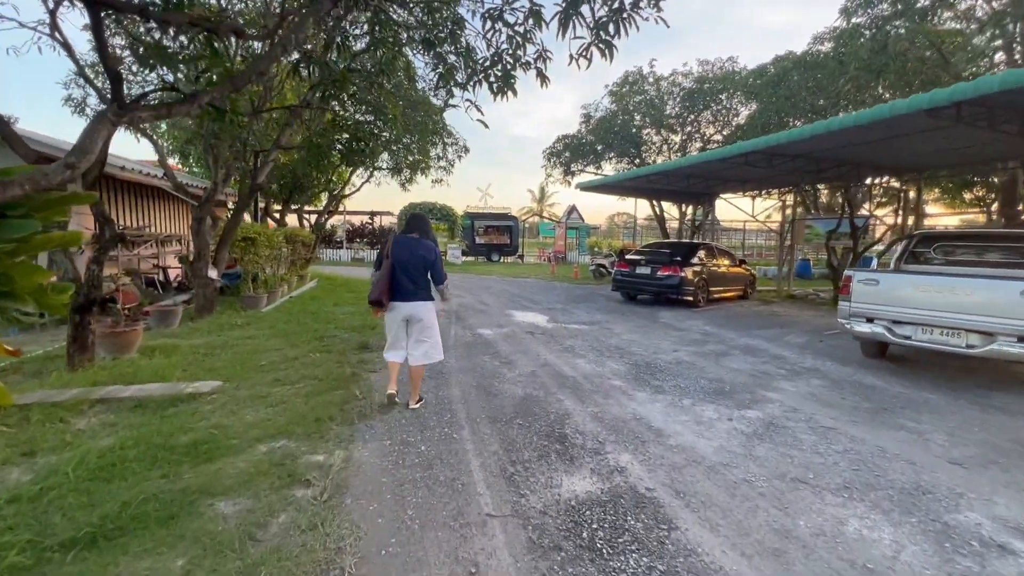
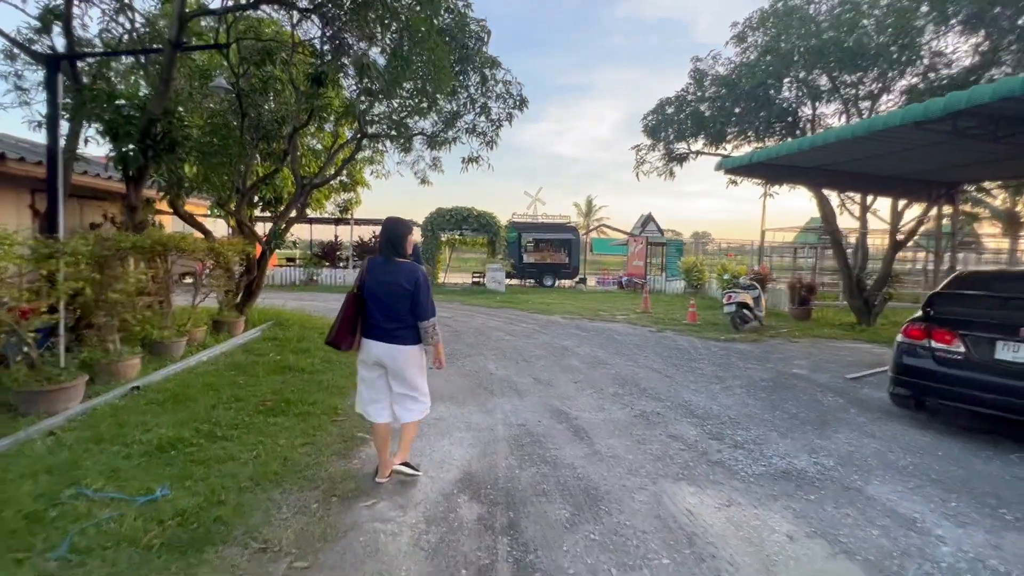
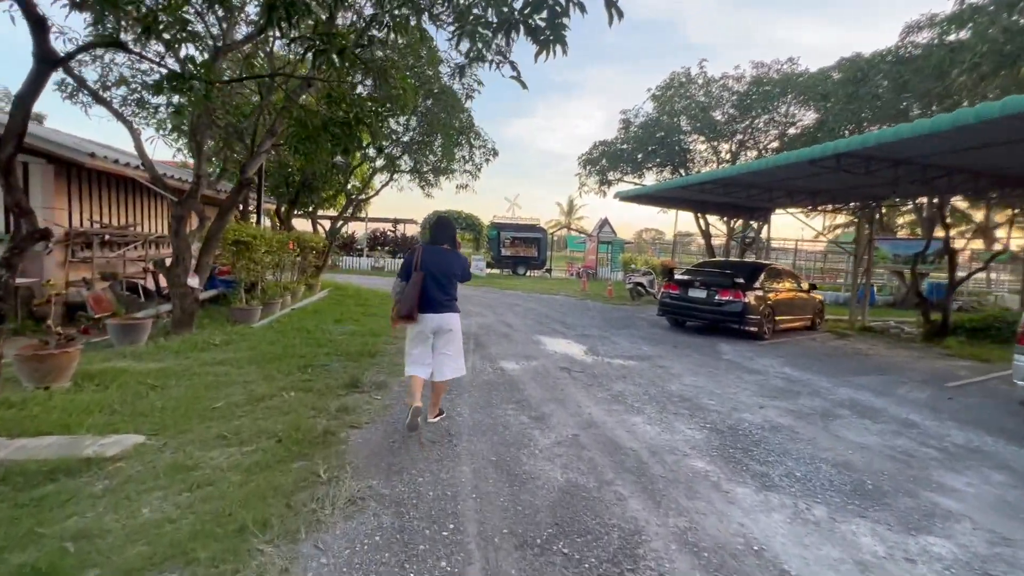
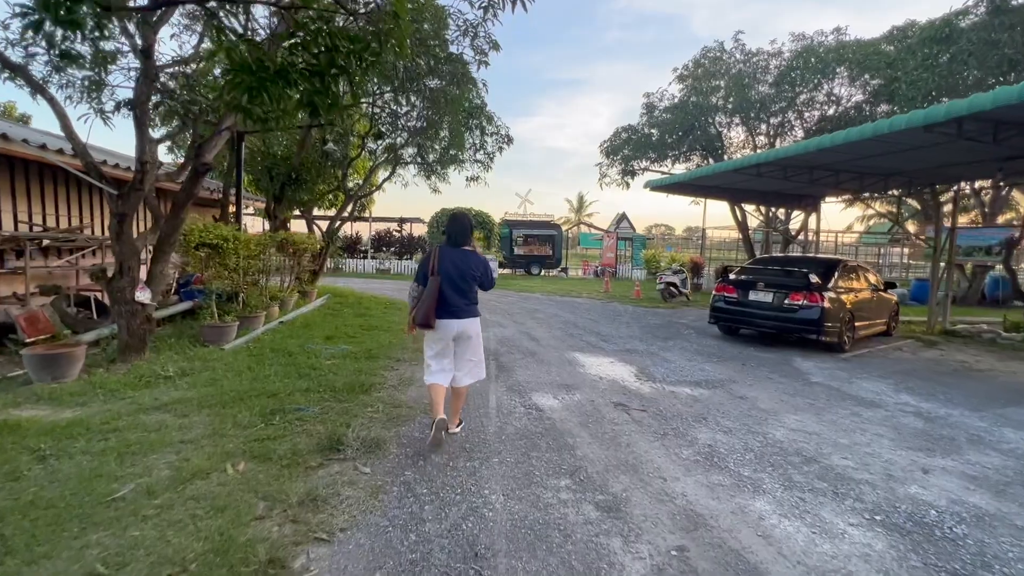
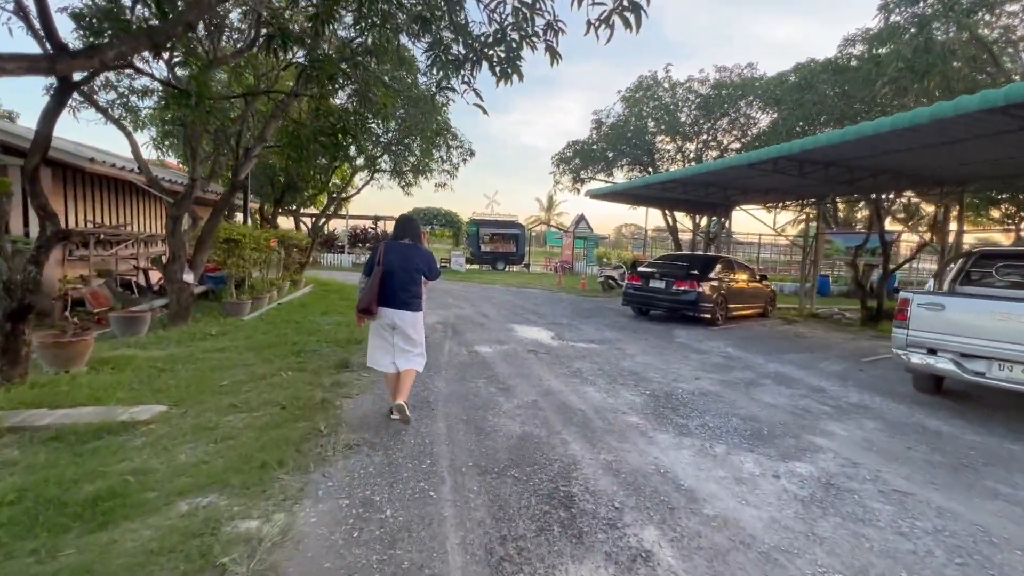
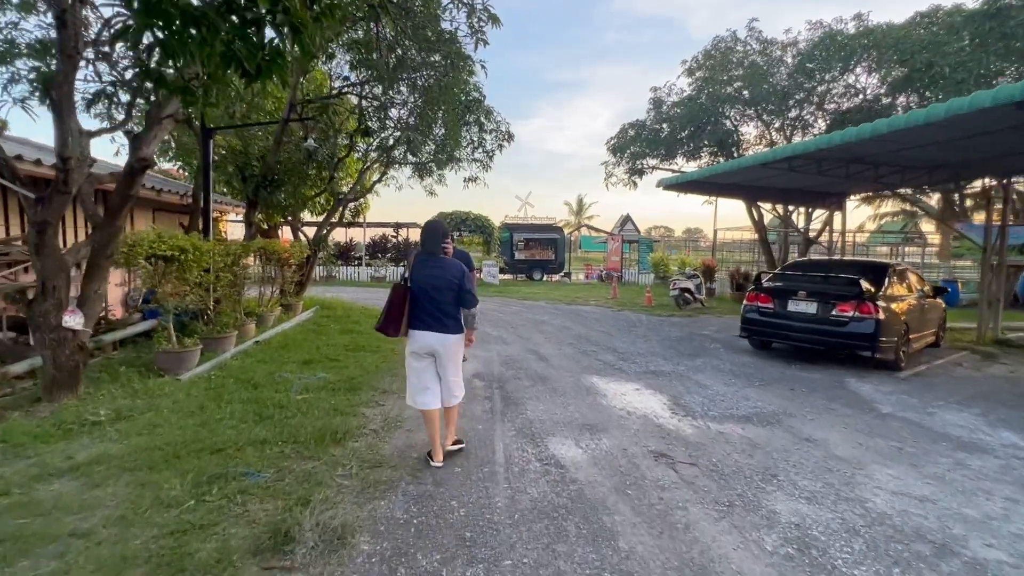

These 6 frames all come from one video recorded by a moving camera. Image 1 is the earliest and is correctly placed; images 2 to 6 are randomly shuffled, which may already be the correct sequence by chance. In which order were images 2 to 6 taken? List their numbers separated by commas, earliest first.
5, 3, 4, 6, 2
